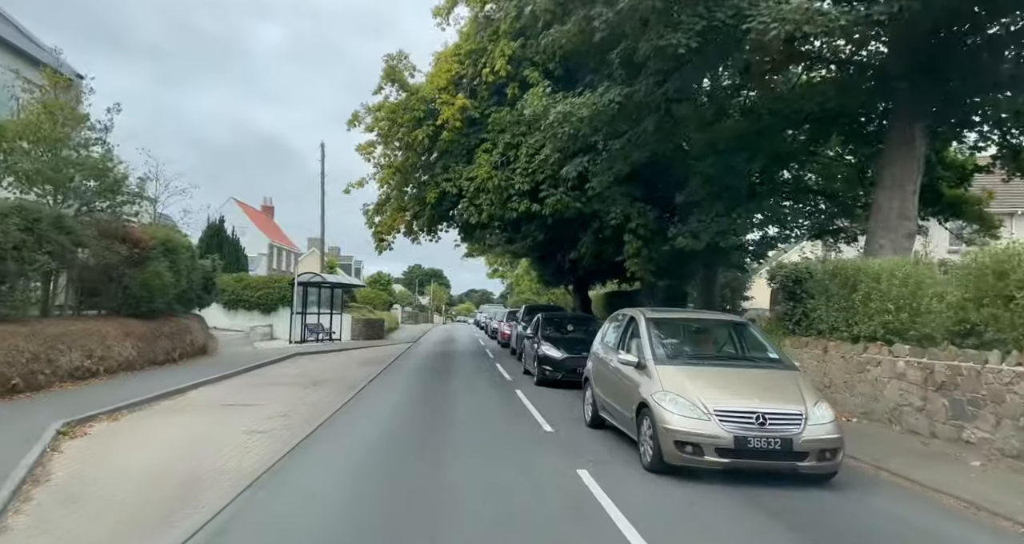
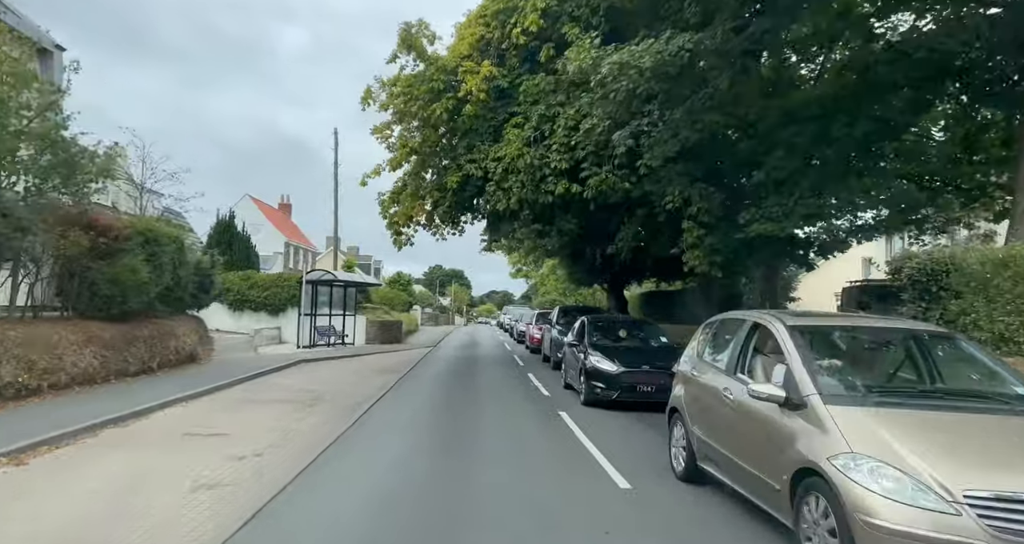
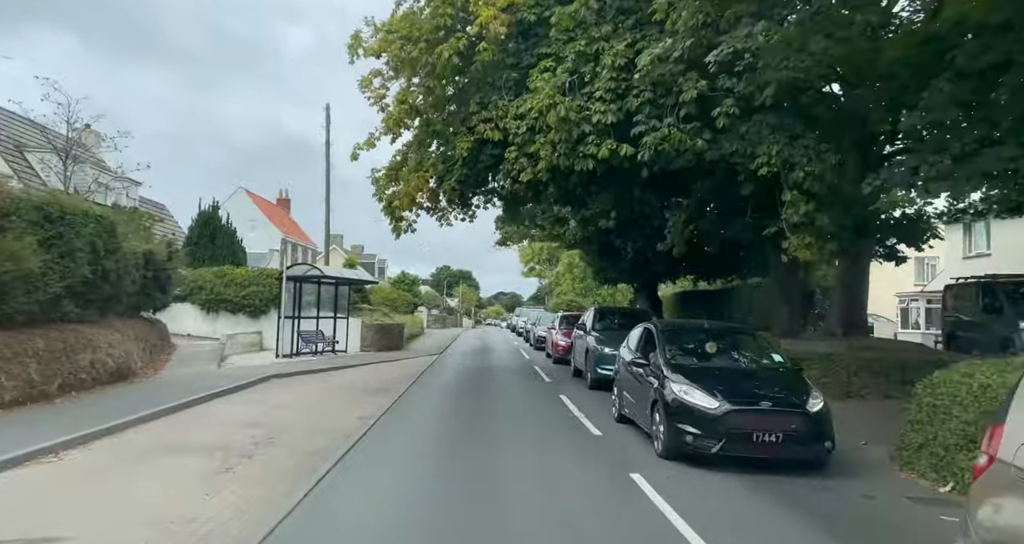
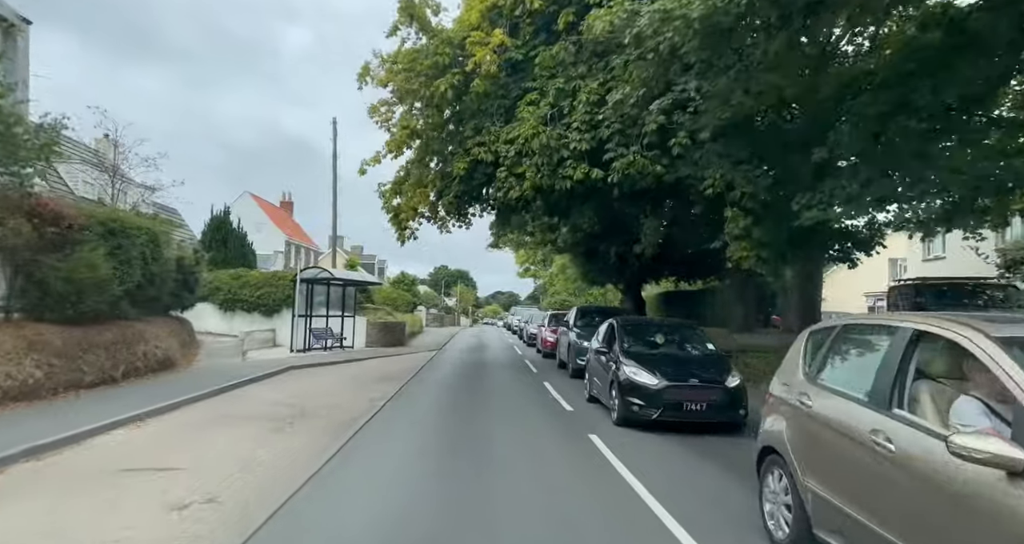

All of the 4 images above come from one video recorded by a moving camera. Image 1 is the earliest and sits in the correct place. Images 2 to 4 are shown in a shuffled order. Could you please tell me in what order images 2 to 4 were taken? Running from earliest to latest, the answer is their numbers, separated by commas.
2, 4, 3
